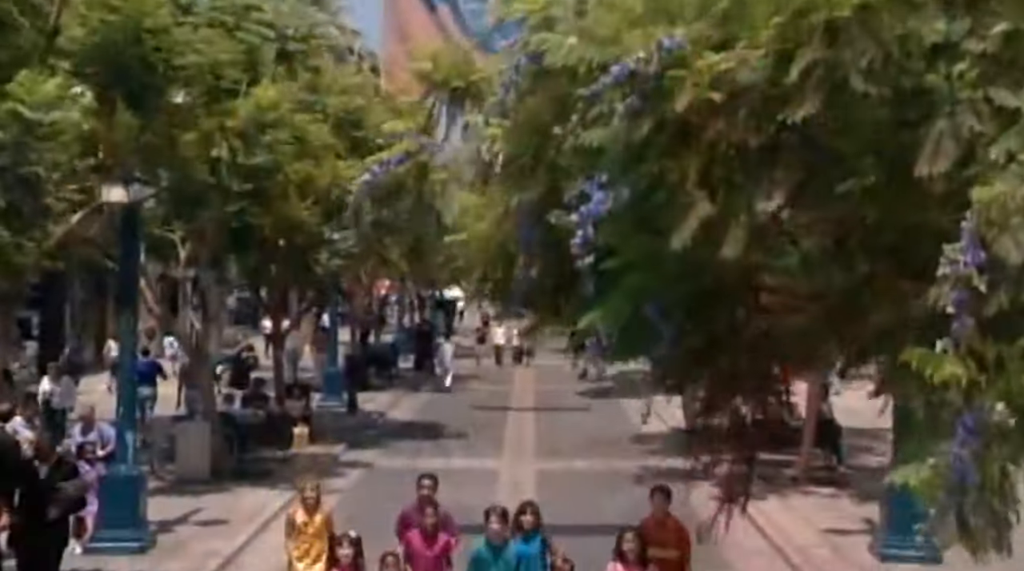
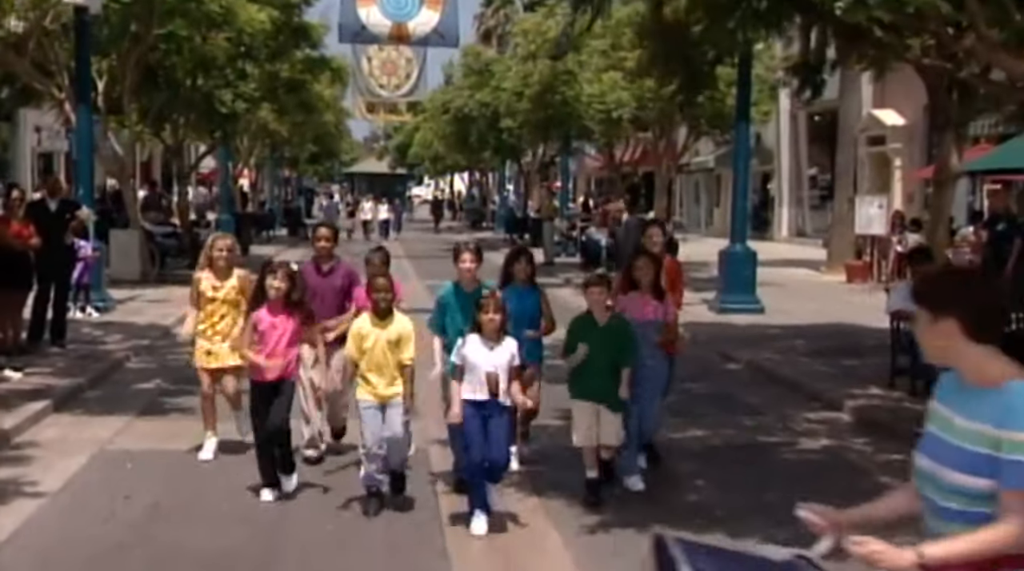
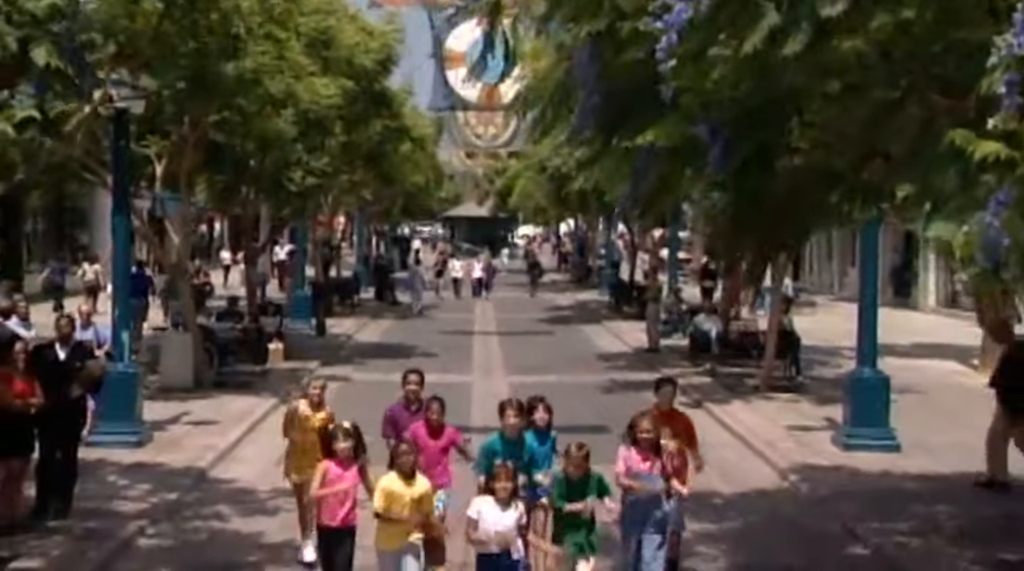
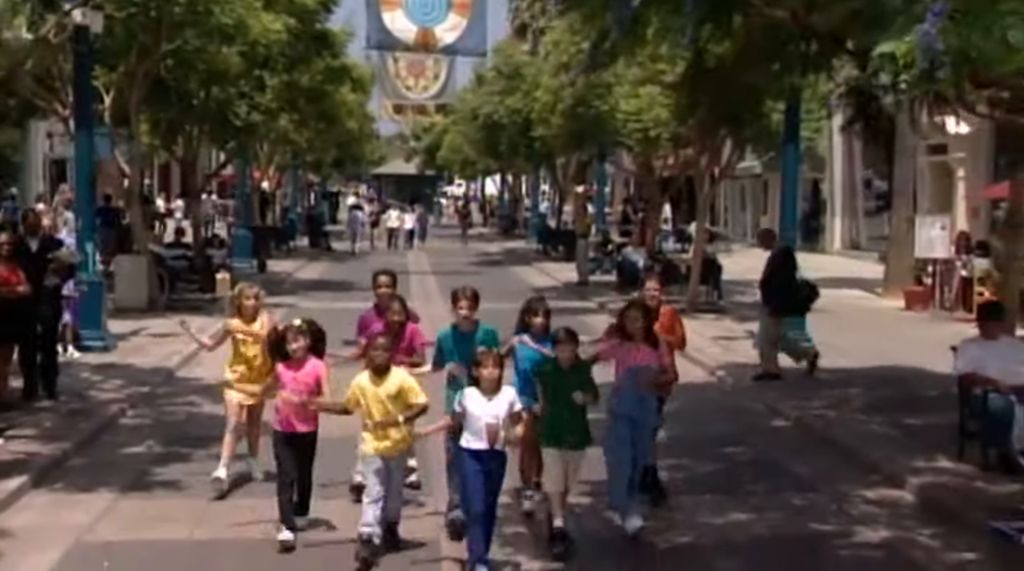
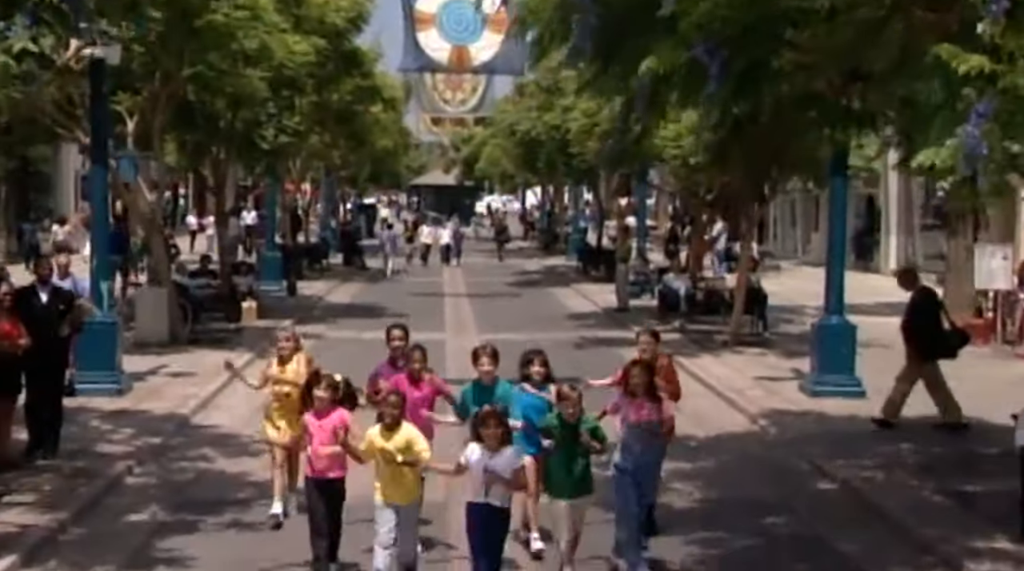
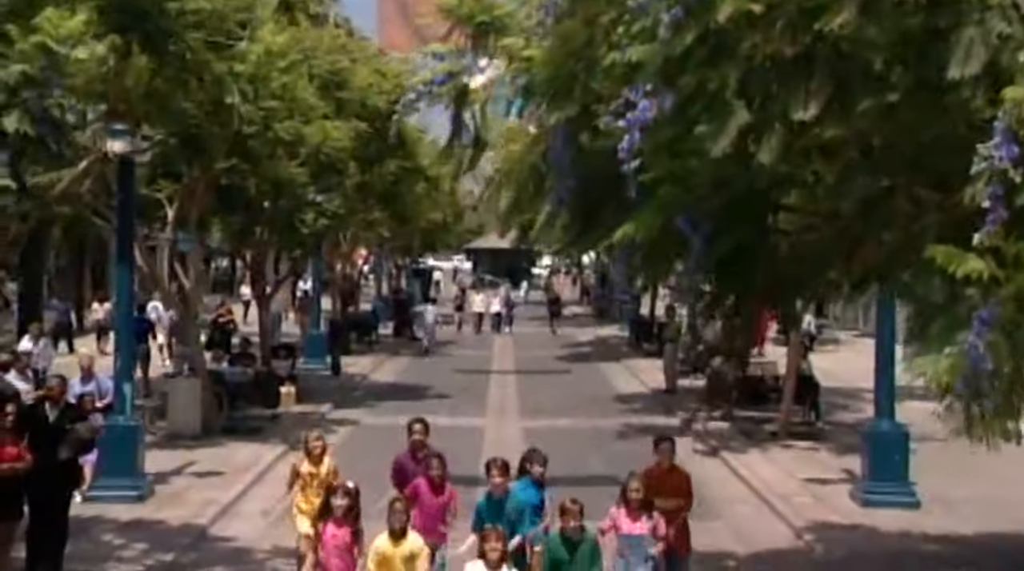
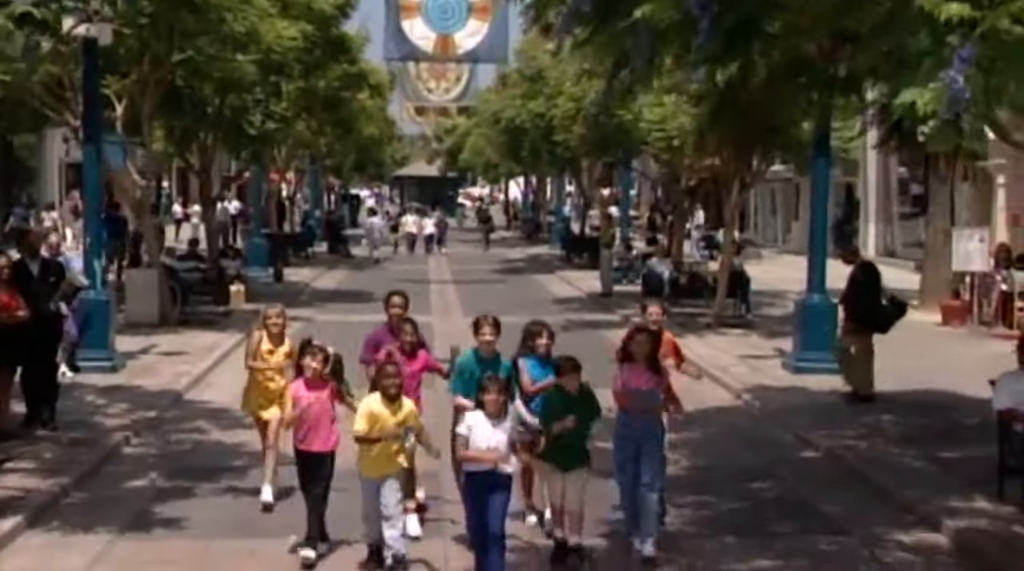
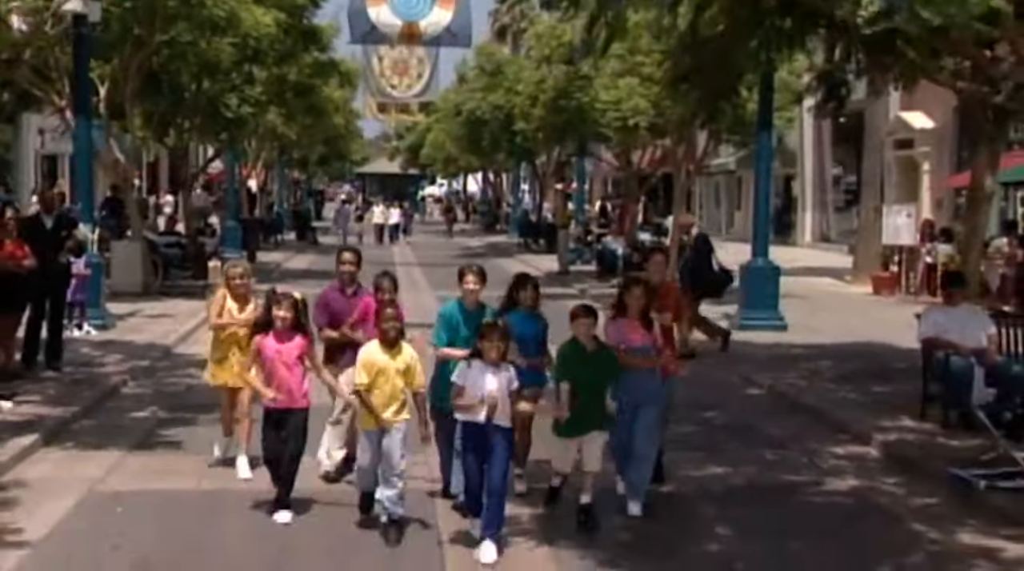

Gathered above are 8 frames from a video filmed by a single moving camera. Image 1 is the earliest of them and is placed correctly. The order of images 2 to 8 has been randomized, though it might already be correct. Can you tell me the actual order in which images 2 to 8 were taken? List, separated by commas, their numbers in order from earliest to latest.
6, 3, 5, 7, 4, 8, 2
